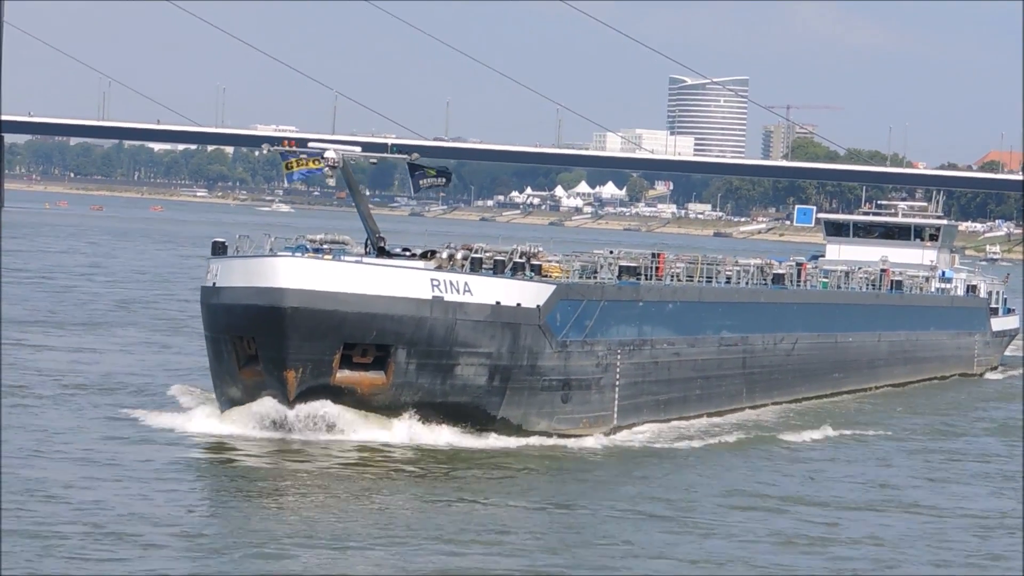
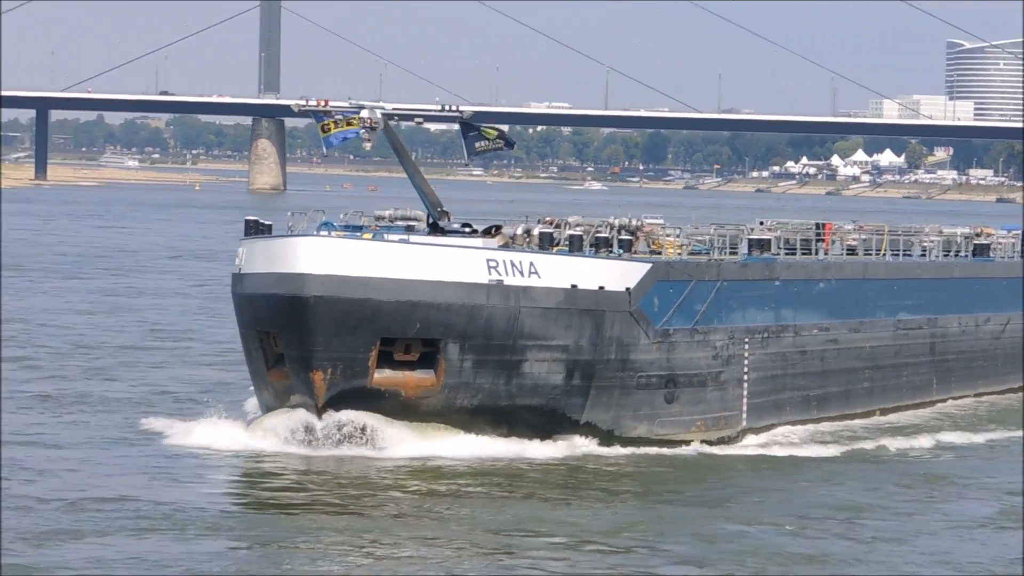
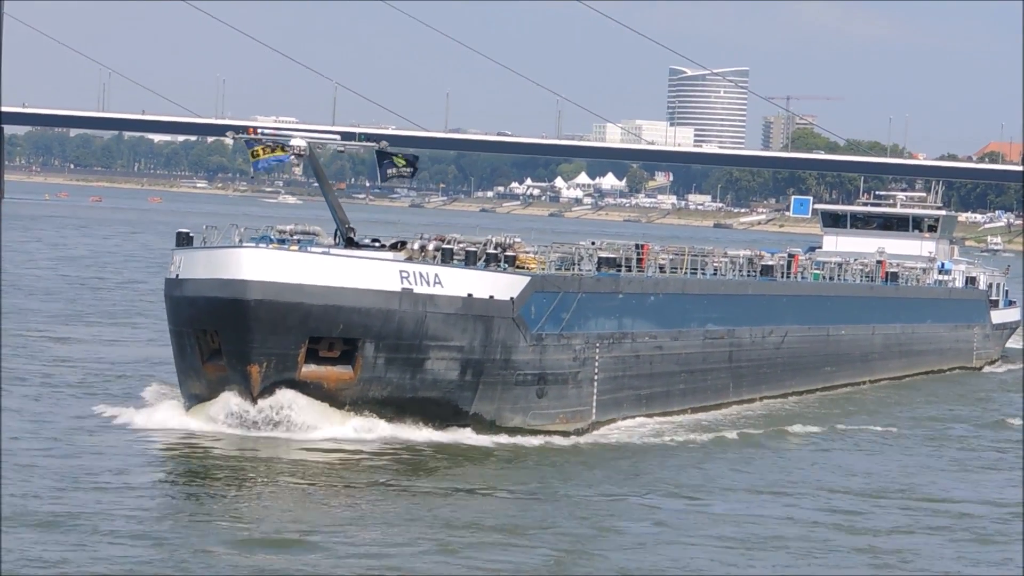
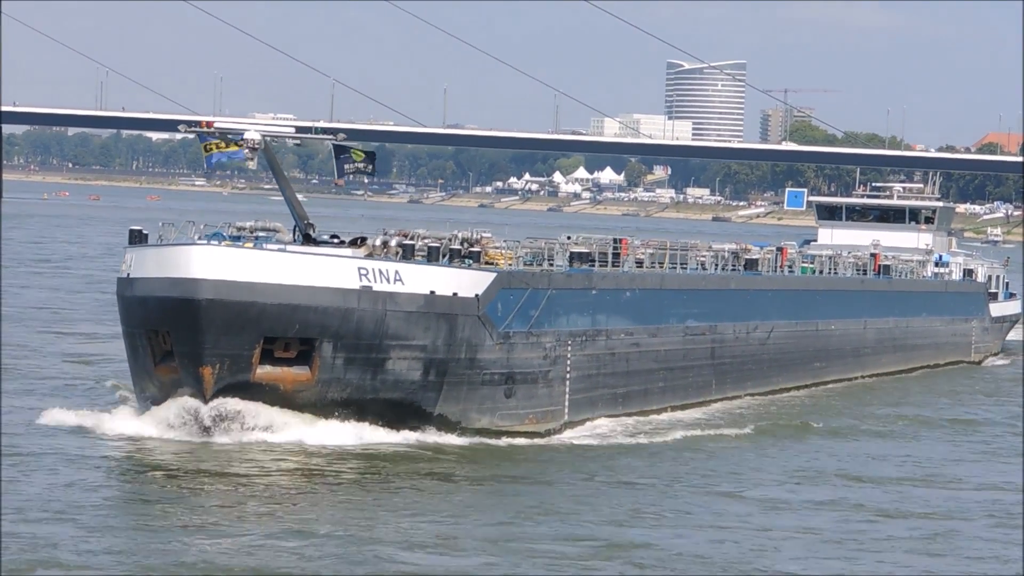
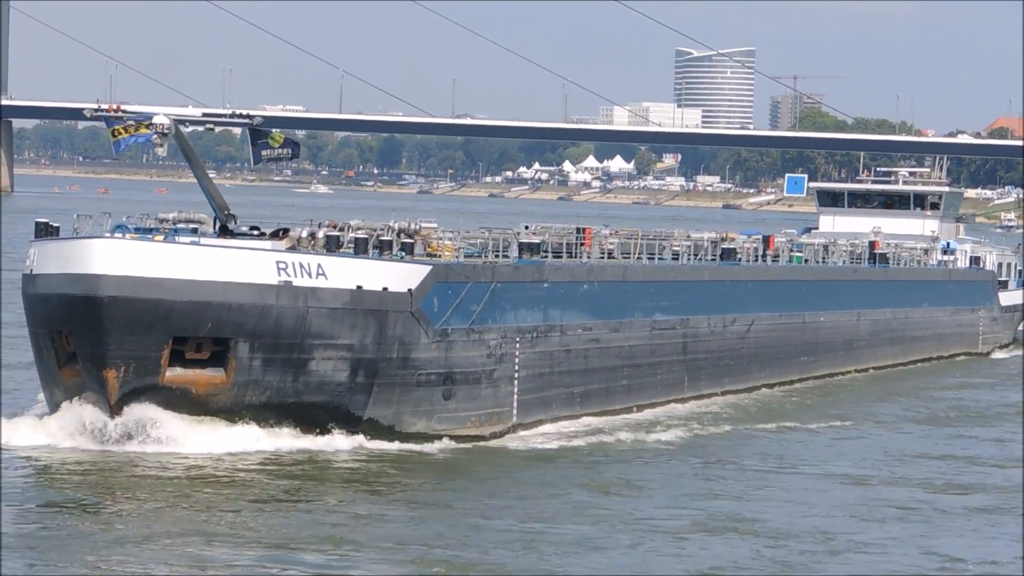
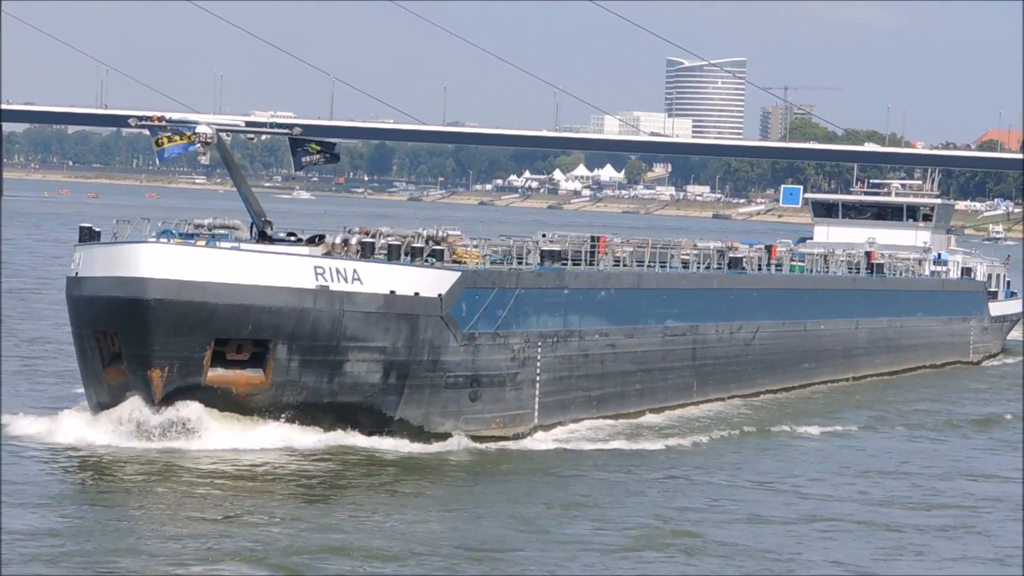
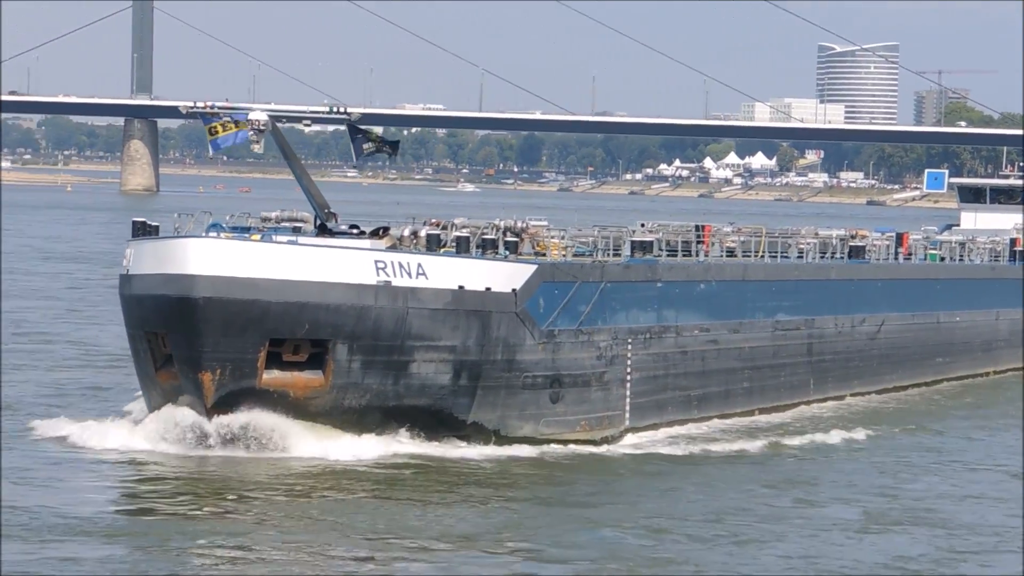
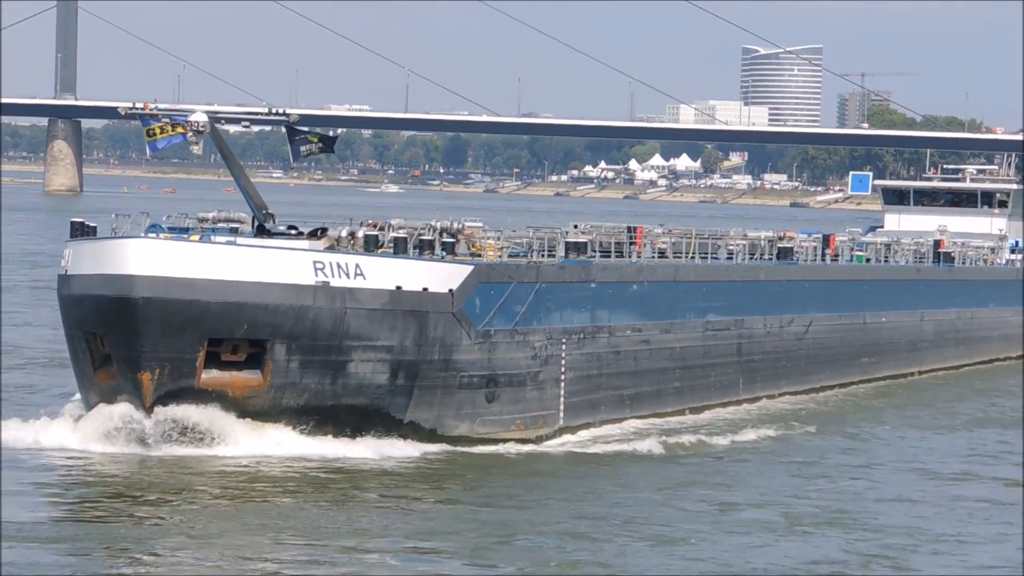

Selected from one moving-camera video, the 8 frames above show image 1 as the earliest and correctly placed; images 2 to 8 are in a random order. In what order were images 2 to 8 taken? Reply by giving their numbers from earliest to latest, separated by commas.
3, 4, 6, 5, 8, 7, 2
